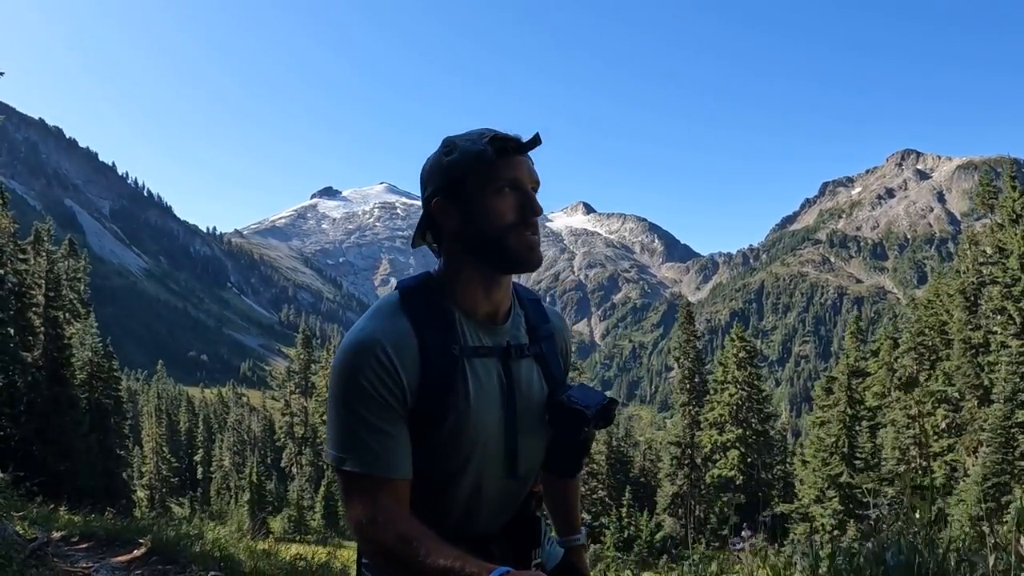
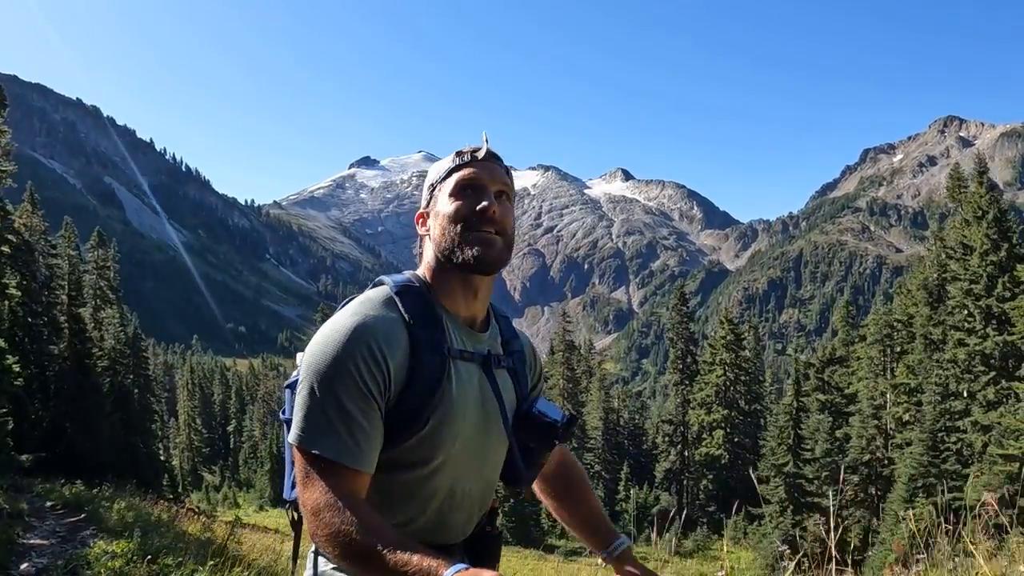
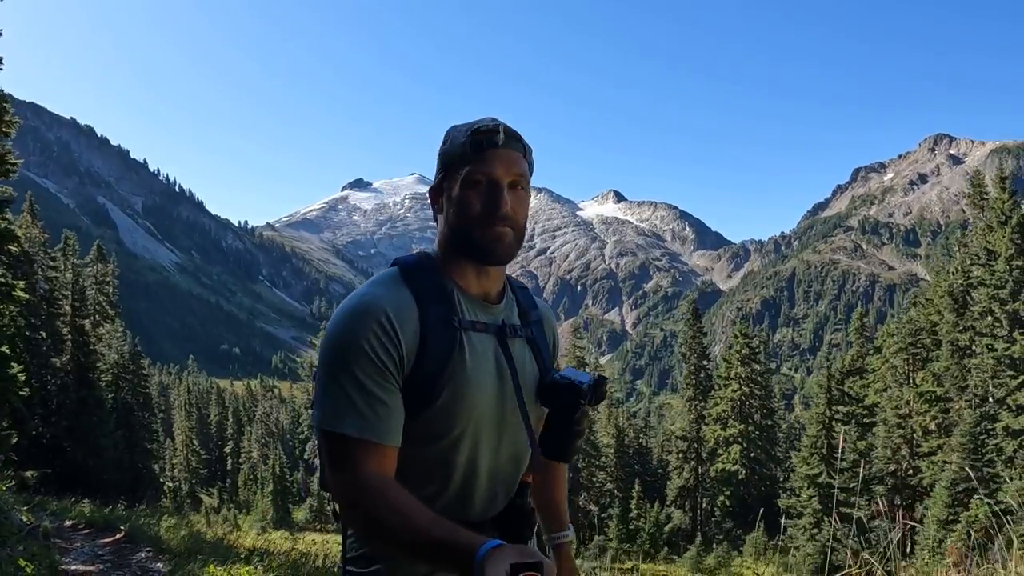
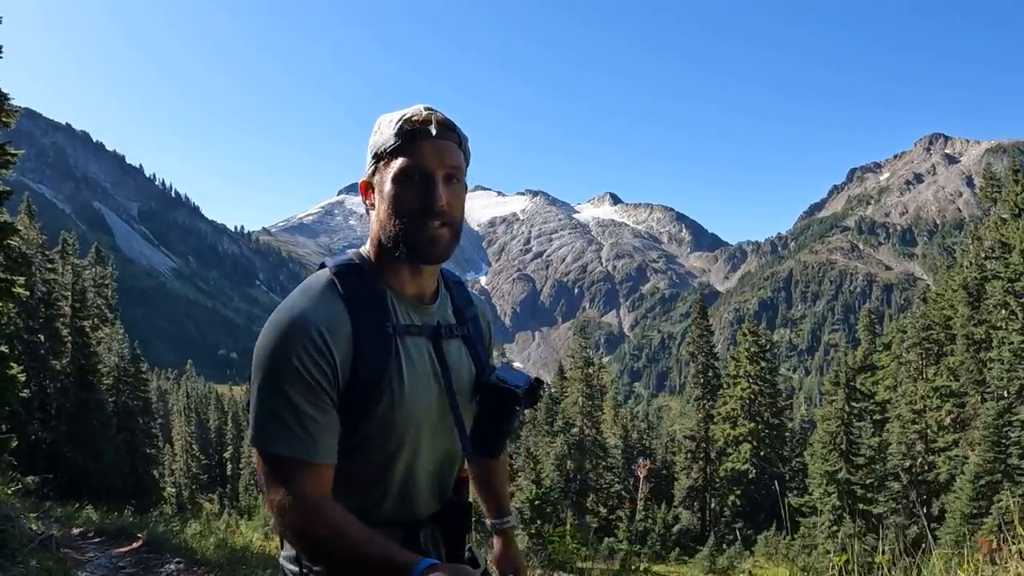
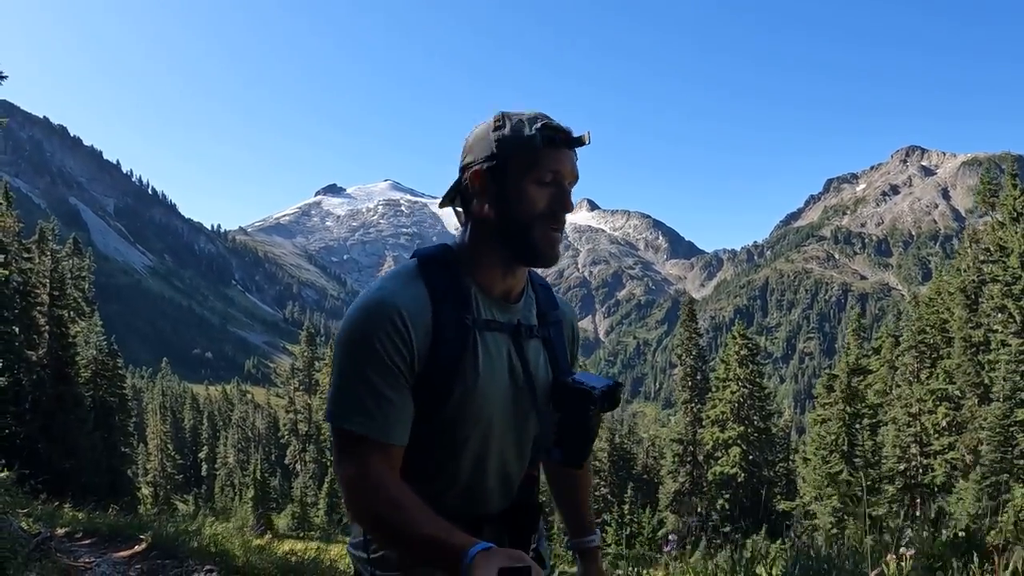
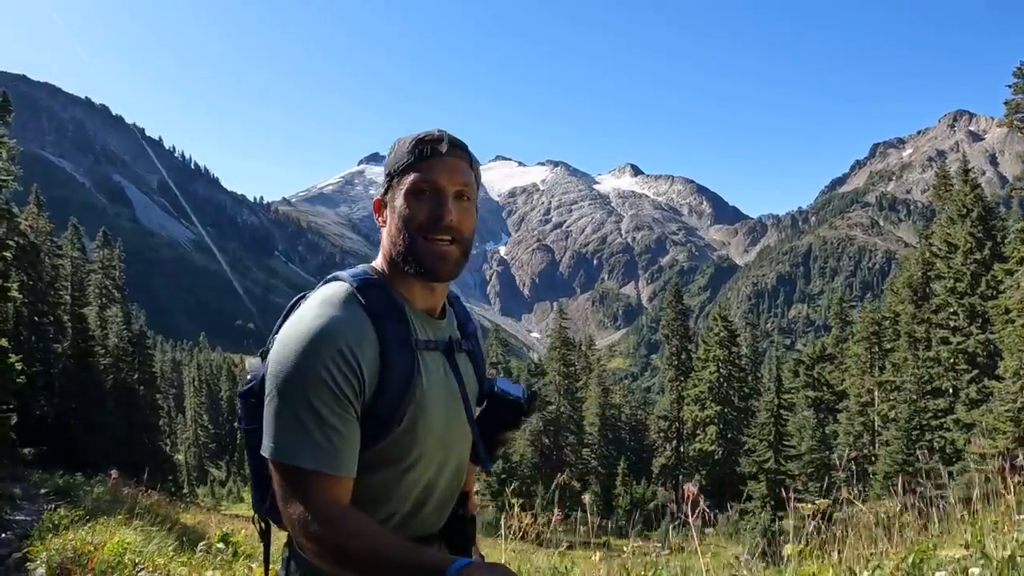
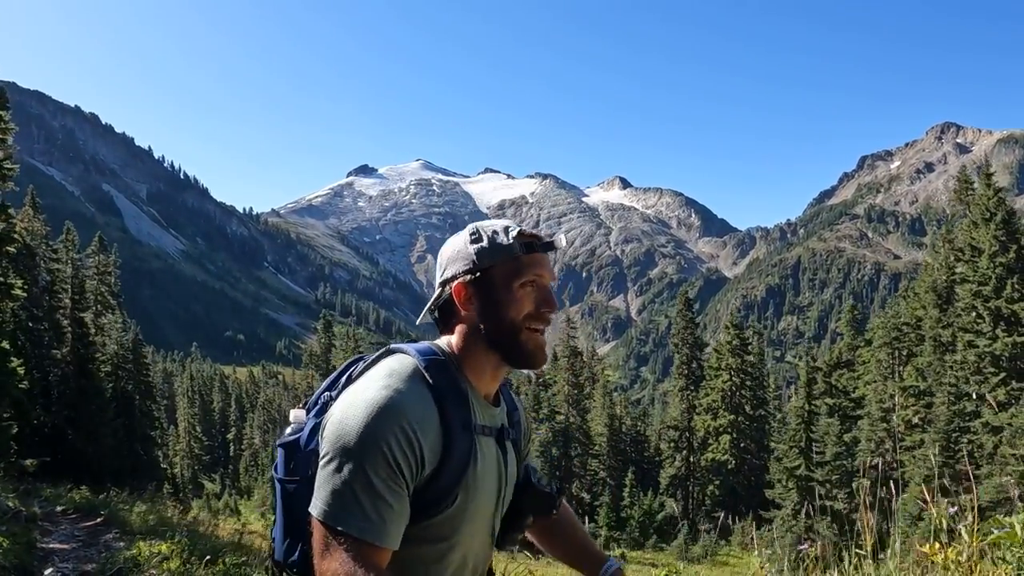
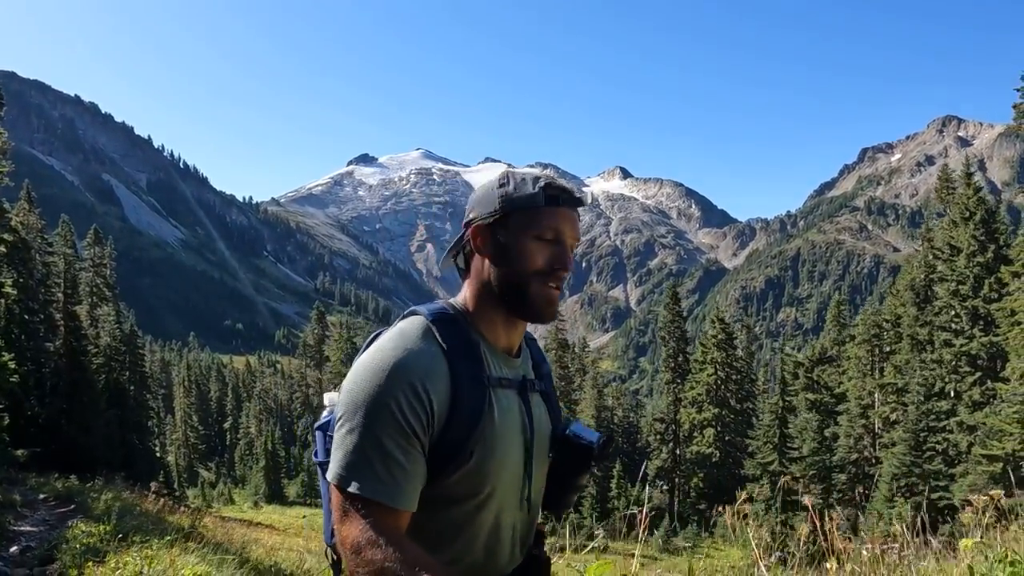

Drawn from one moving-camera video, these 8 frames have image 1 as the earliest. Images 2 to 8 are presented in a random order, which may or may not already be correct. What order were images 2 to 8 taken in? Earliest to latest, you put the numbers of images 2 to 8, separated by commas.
5, 4, 3, 7, 2, 8, 6
